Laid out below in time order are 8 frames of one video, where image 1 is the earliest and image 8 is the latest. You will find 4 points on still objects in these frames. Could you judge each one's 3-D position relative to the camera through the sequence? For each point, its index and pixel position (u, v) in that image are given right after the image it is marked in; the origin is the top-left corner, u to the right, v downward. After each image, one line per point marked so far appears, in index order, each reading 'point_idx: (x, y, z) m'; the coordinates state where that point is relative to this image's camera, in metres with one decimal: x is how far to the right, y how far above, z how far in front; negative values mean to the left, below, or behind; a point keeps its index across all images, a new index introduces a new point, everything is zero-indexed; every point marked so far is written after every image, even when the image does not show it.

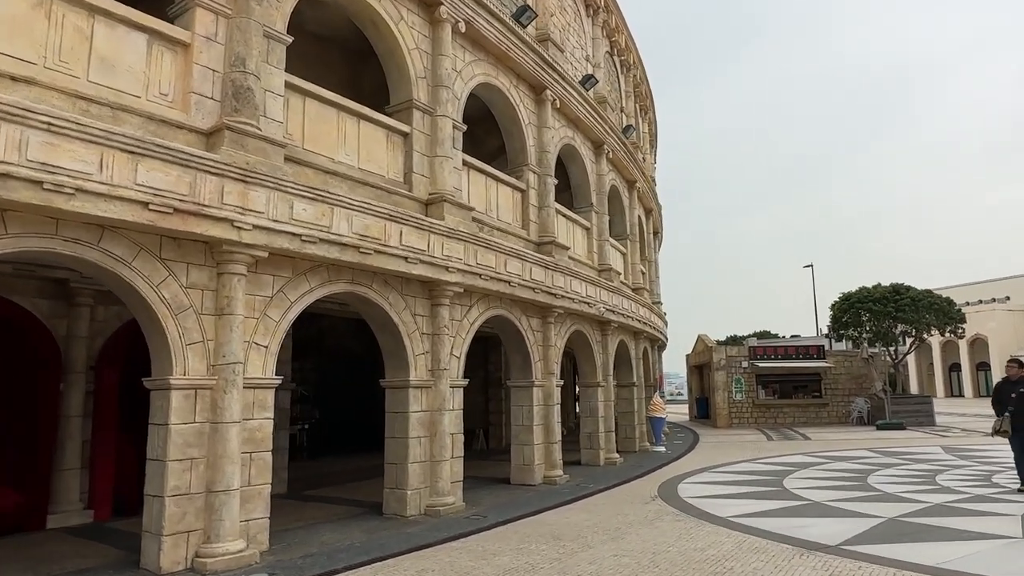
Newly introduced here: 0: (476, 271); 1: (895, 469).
0: (-0.5, +0.2, +10.0) m
1: (+7.1, -3.4, +12.5) m
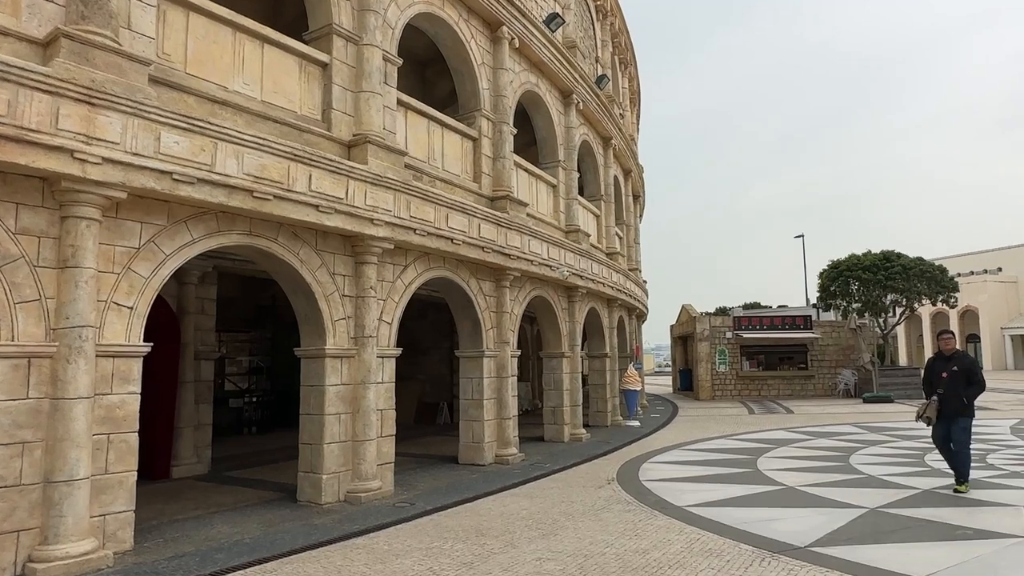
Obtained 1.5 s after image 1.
0: (-1.4, +0.8, +8.8) m
1: (+6.3, -2.7, +11.5) m
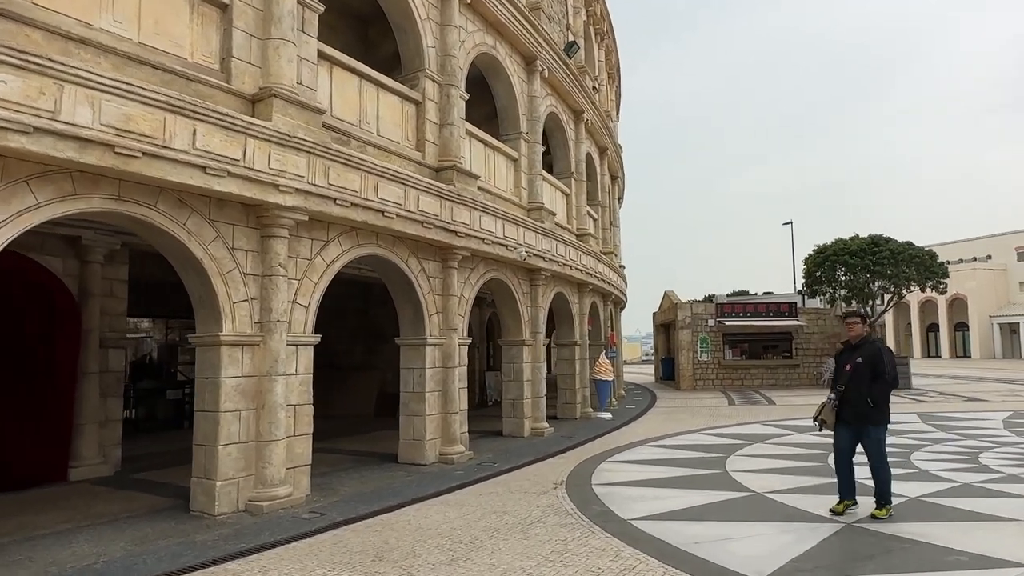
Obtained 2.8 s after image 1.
0: (-2.1, +1.1, +7.7) m
1: (+5.5, -2.4, +10.5) m
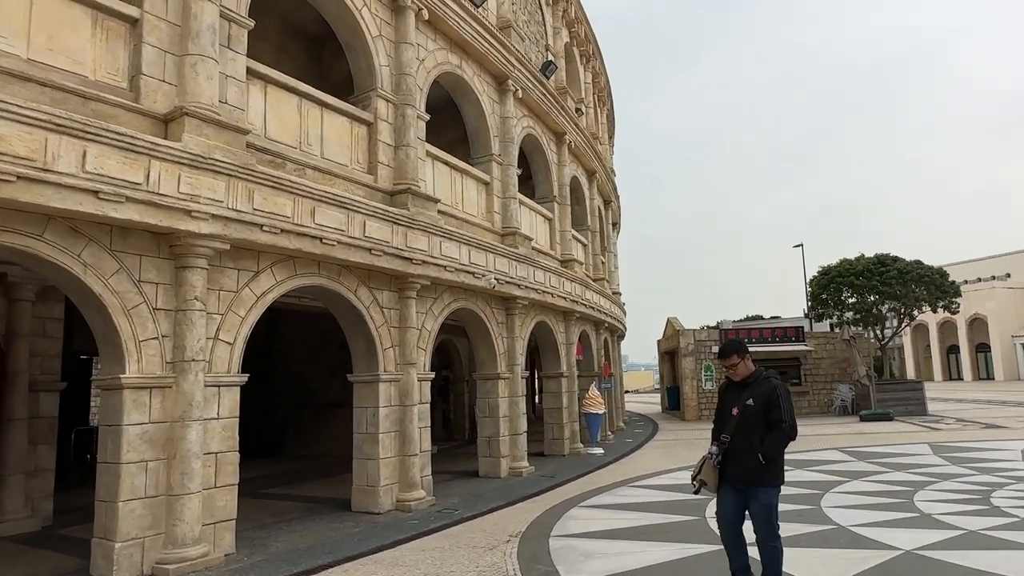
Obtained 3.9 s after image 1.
0: (-2.7, +0.7, +7.0) m
1: (+5.0, -2.7, +9.6) m
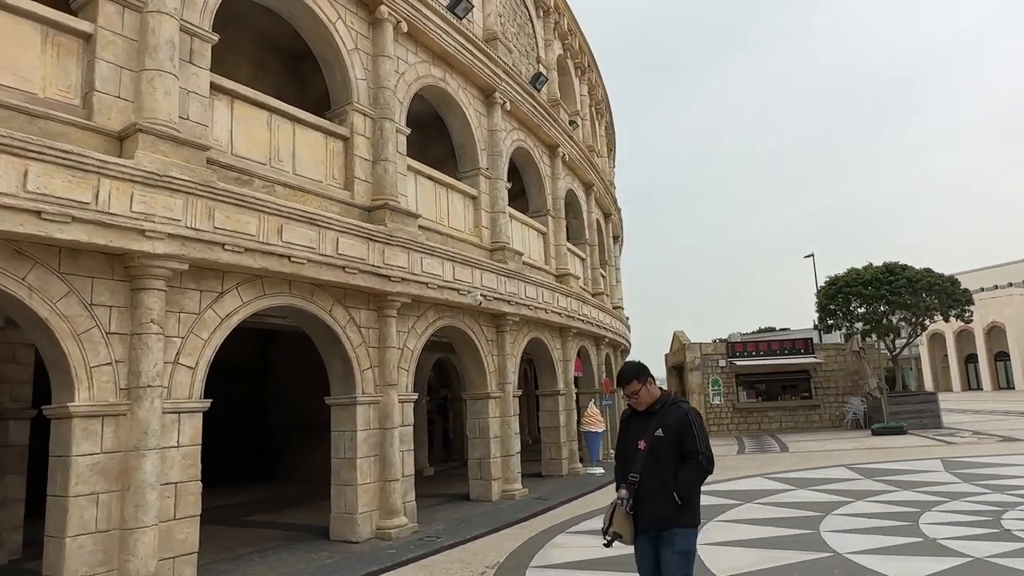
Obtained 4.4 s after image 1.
0: (-3.0, +0.5, +6.8) m
1: (+4.8, -2.9, +9.1) m
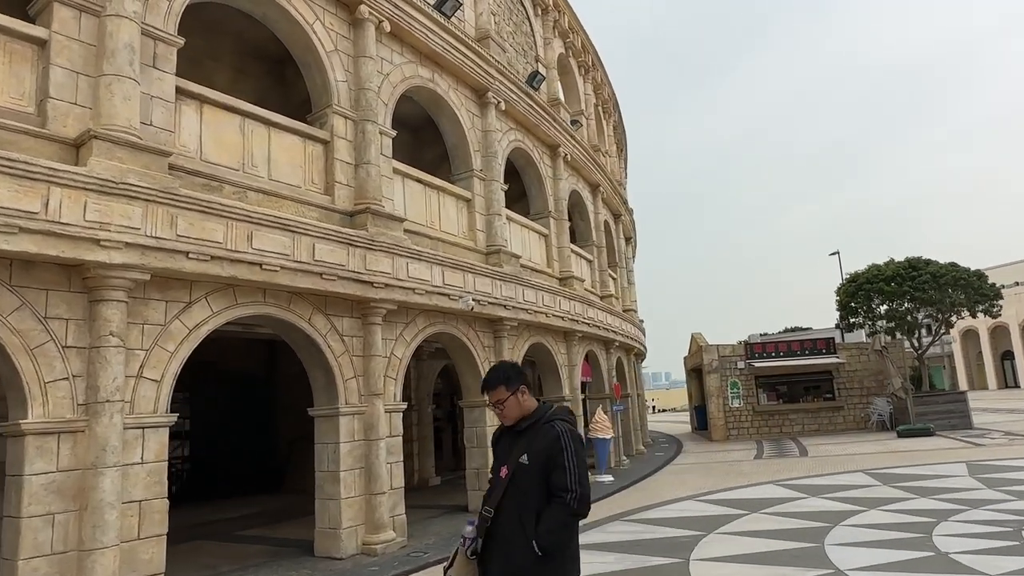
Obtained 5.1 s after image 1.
0: (-3.3, +0.4, +6.5) m
1: (+4.7, -2.8, +8.5) m
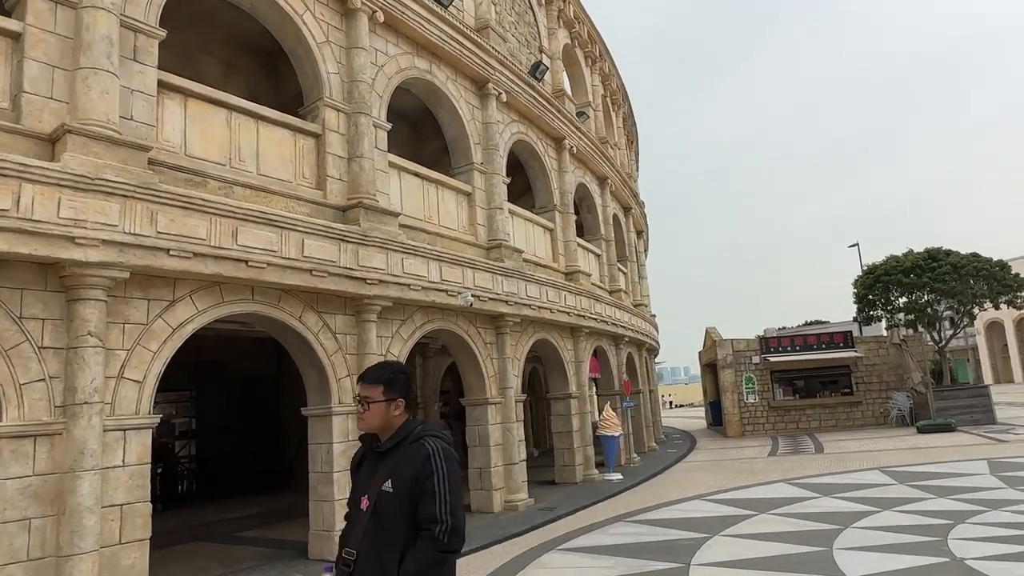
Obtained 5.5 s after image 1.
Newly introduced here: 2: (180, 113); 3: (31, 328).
0: (-3.4, +0.4, +6.4) m
1: (+4.7, -2.7, +8.2) m
2: (-3.6, +1.9, +7.3) m
3: (-4.1, -0.4, +5.8) m
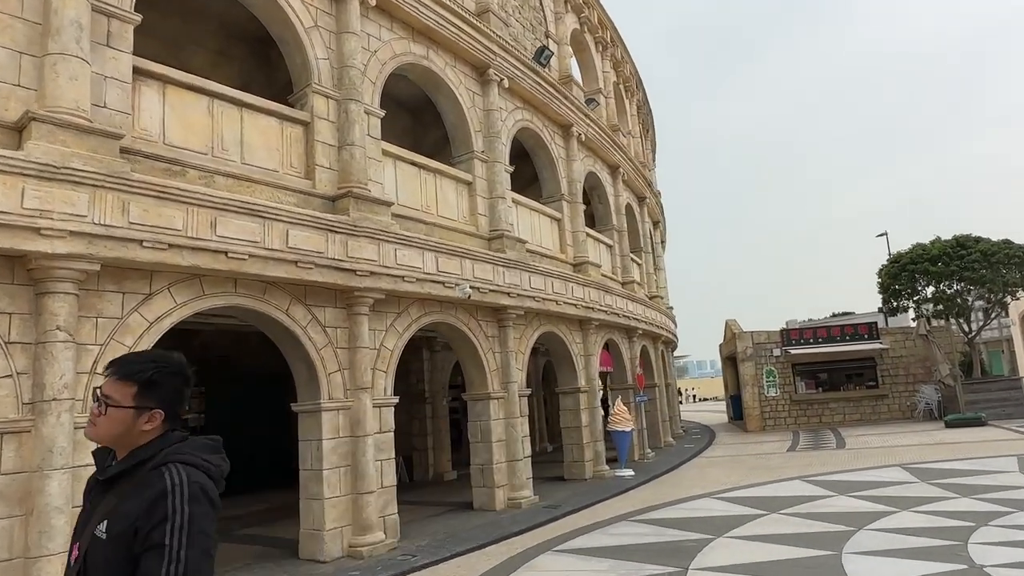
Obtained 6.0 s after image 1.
0: (-3.5, +0.5, +6.2) m
1: (+4.6, -2.6, +7.7) m
2: (-3.7, +2.0, +7.1) m
3: (-4.3, -0.3, +5.7) m
